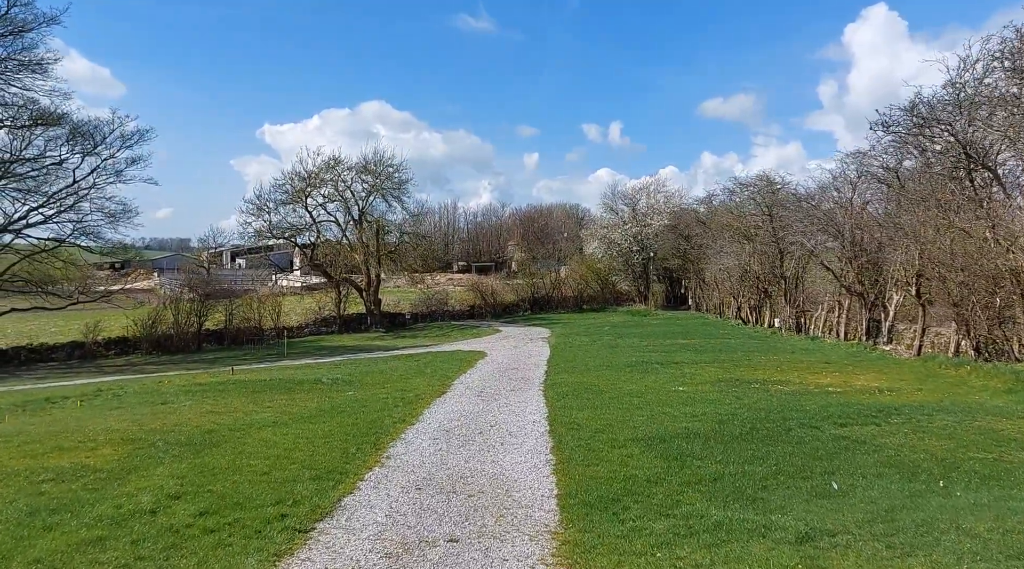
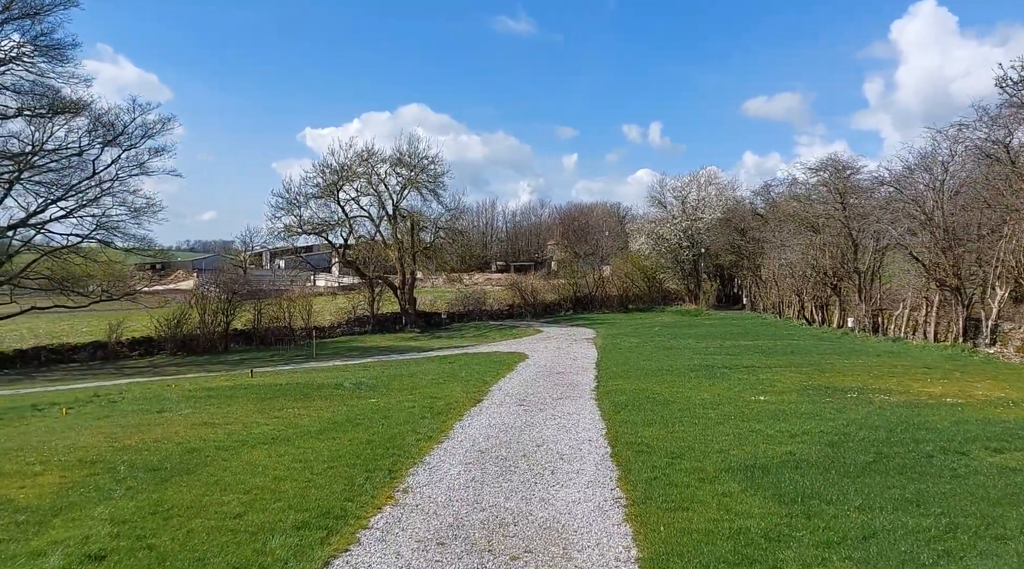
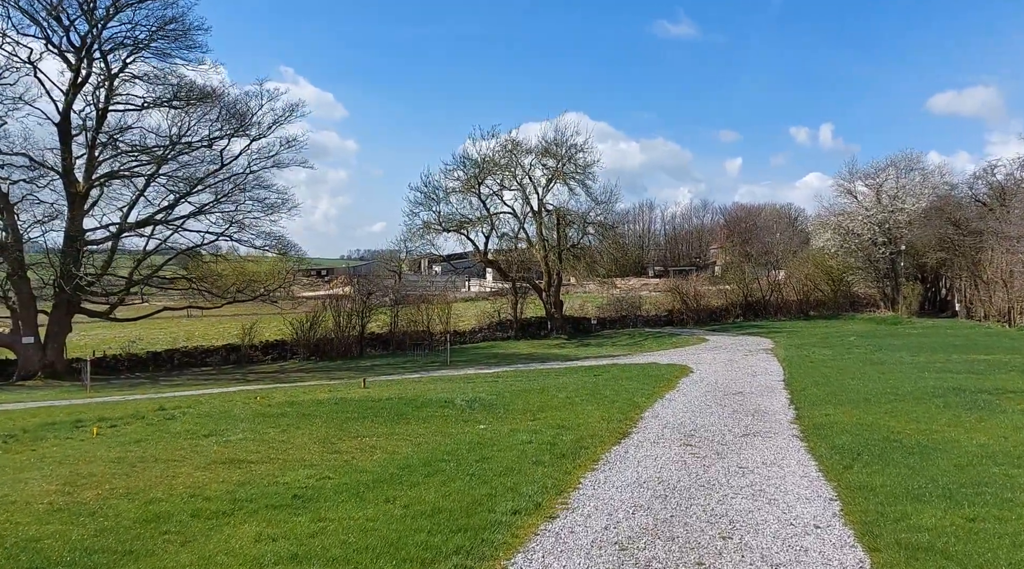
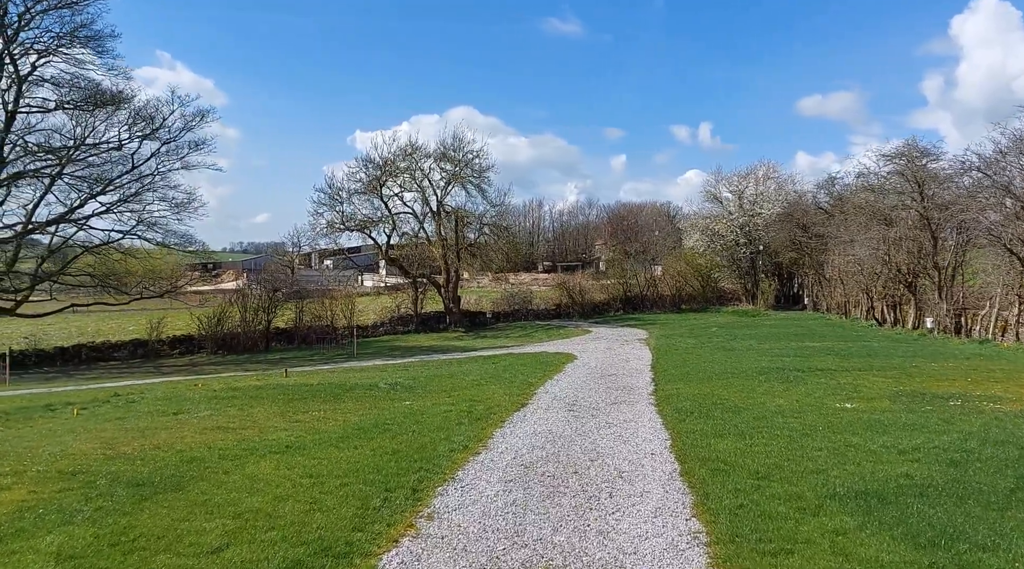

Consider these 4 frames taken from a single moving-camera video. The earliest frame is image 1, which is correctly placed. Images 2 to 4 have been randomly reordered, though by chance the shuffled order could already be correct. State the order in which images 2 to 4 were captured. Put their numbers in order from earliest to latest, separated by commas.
2, 4, 3
